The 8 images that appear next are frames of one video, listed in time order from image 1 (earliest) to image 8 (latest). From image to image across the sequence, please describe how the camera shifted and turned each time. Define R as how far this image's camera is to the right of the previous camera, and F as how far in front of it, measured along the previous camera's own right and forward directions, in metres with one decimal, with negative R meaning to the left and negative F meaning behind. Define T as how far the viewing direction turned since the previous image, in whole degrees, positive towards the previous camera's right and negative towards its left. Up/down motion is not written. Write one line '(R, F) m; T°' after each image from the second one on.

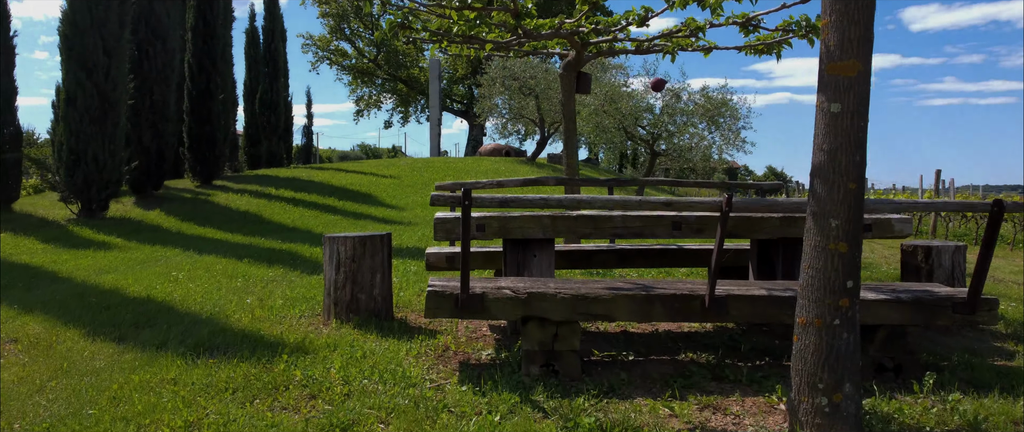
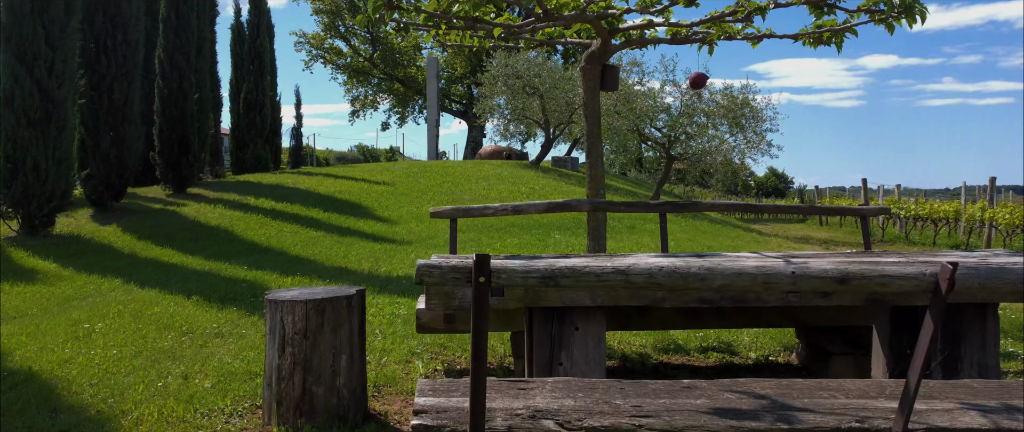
(-0.1, +1.5) m; 0°
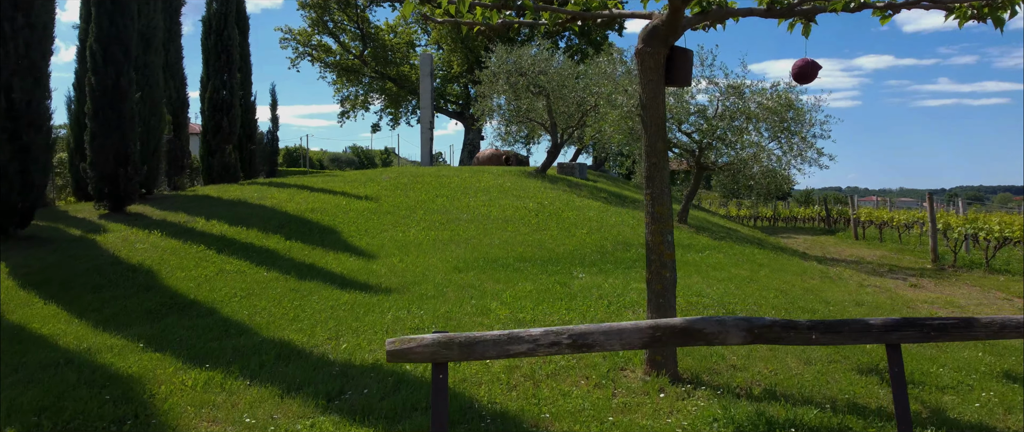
(-0.1, +2.5) m; 0°
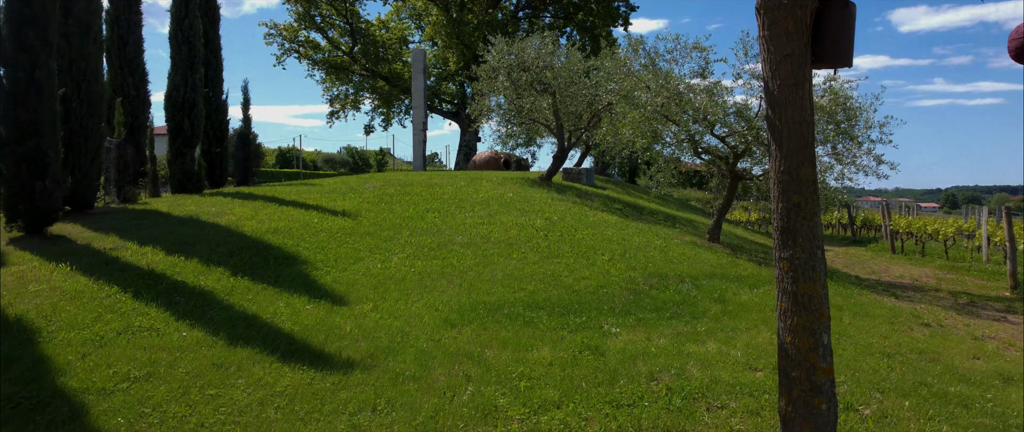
(-0.1, +2.2) m; 0°
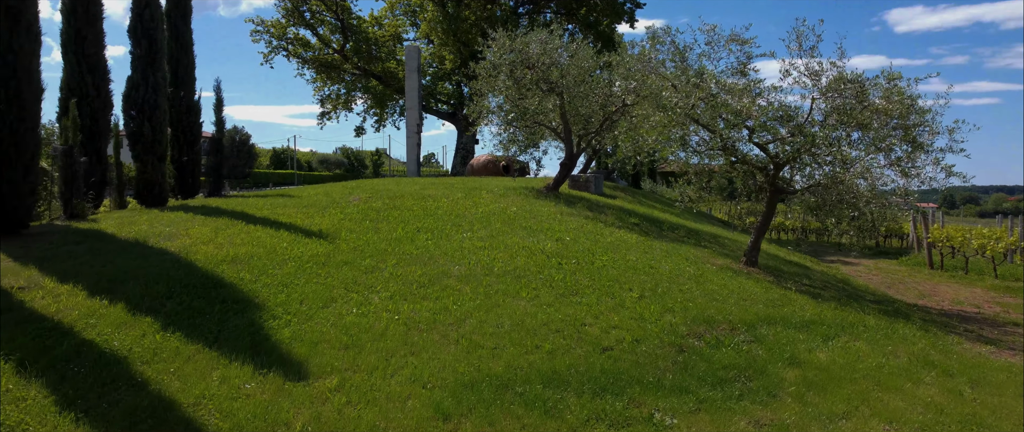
(-0.1, +1.8) m; 0°
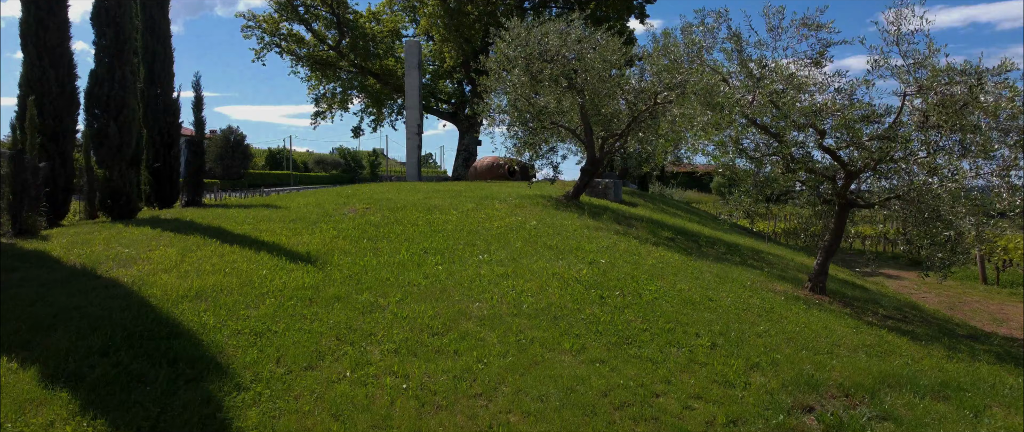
(-0.3, +1.7) m; 0°
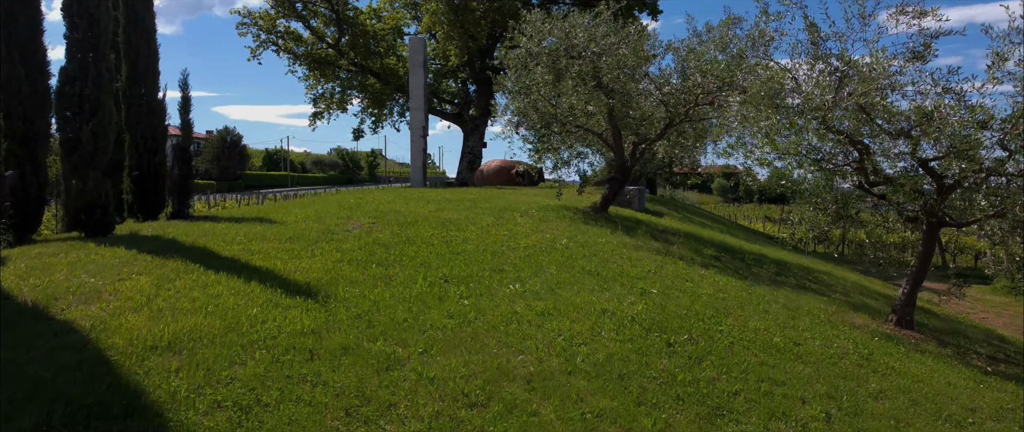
(-0.3, +1.4) m; 0°
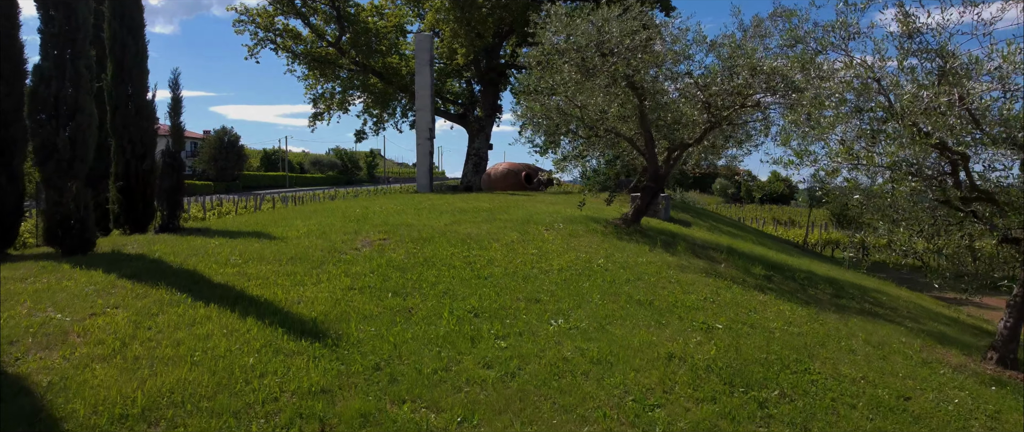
(-0.3, +1.1) m; 0°
